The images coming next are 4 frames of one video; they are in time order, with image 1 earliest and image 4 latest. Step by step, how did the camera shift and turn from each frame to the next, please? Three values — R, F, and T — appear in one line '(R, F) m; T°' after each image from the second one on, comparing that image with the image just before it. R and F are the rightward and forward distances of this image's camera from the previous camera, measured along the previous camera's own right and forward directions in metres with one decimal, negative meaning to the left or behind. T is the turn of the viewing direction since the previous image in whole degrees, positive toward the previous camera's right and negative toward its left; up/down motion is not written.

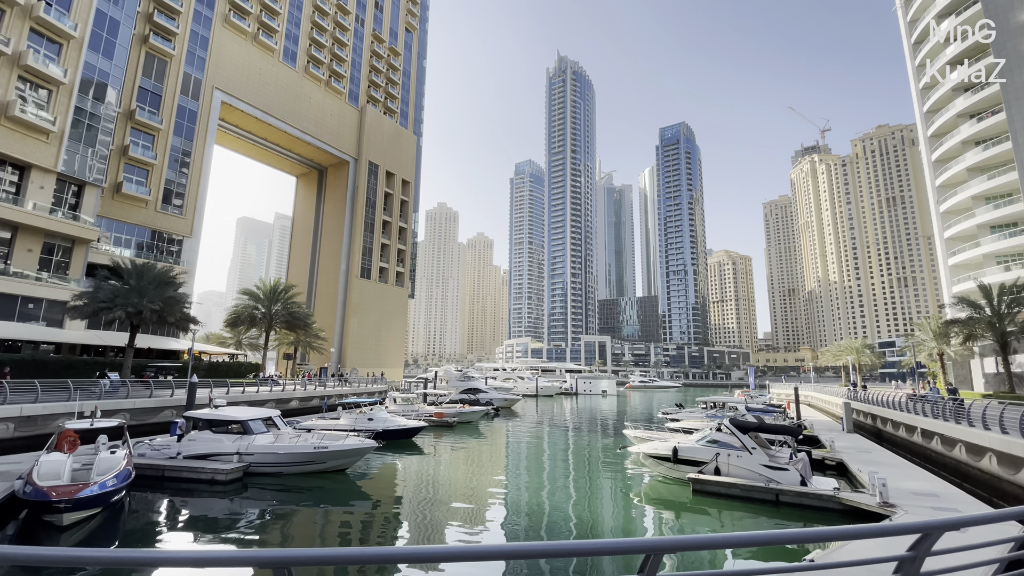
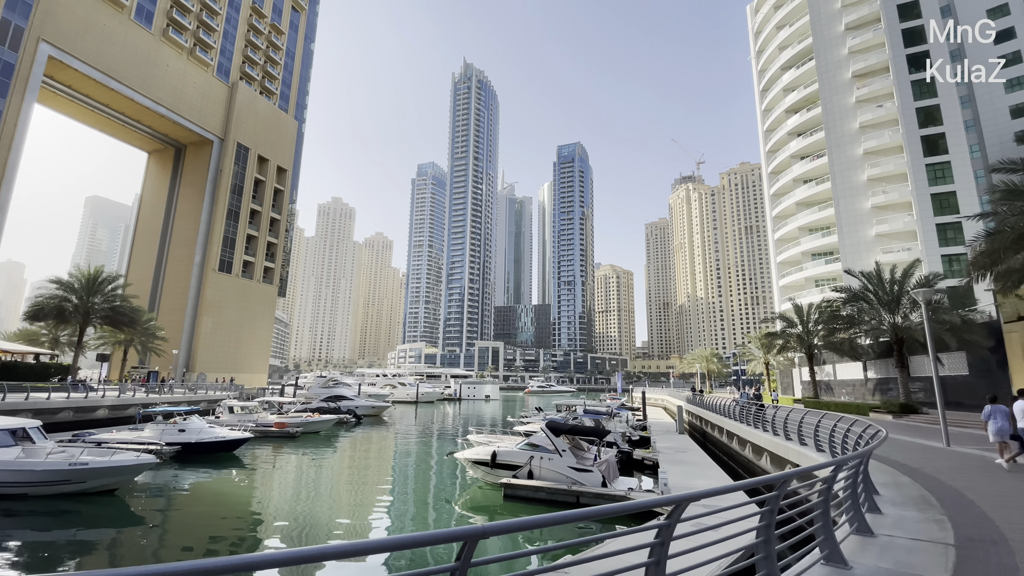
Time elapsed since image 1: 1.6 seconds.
(+2.4, +0.6) m; +12°
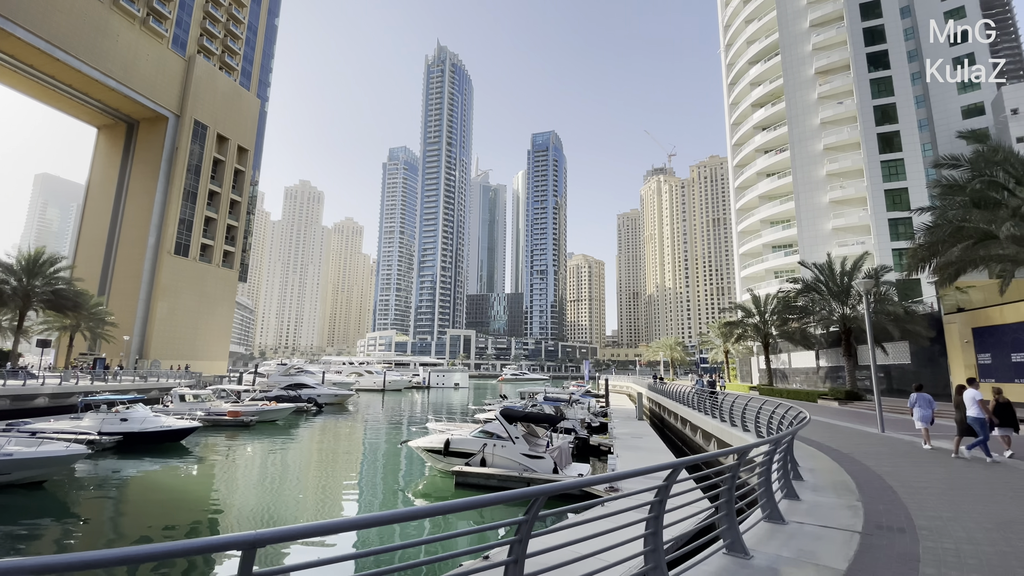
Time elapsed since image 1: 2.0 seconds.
(+0.5, +0.2) m; +3°
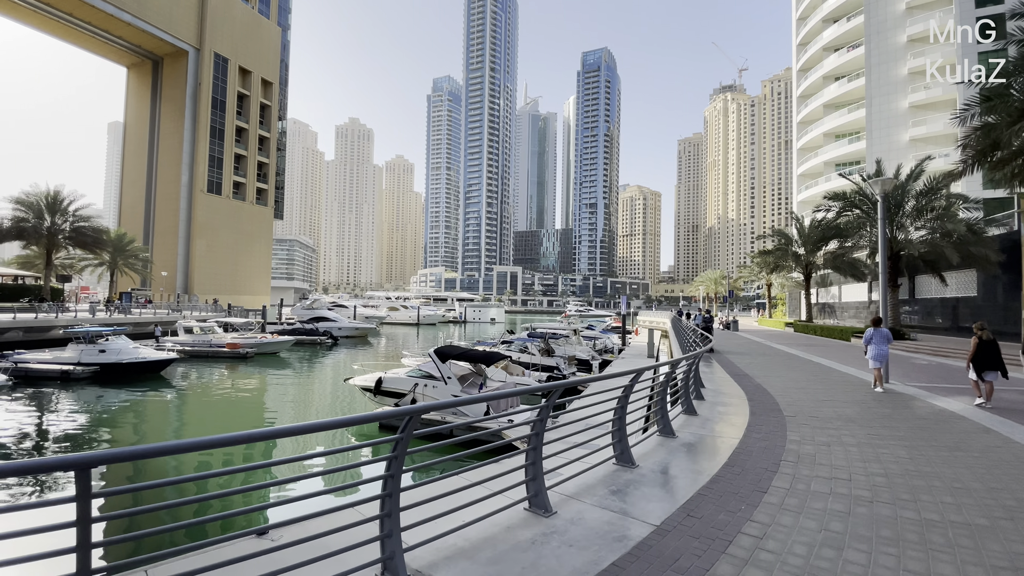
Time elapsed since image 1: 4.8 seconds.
(+3.2, +2.4) m; -7°
